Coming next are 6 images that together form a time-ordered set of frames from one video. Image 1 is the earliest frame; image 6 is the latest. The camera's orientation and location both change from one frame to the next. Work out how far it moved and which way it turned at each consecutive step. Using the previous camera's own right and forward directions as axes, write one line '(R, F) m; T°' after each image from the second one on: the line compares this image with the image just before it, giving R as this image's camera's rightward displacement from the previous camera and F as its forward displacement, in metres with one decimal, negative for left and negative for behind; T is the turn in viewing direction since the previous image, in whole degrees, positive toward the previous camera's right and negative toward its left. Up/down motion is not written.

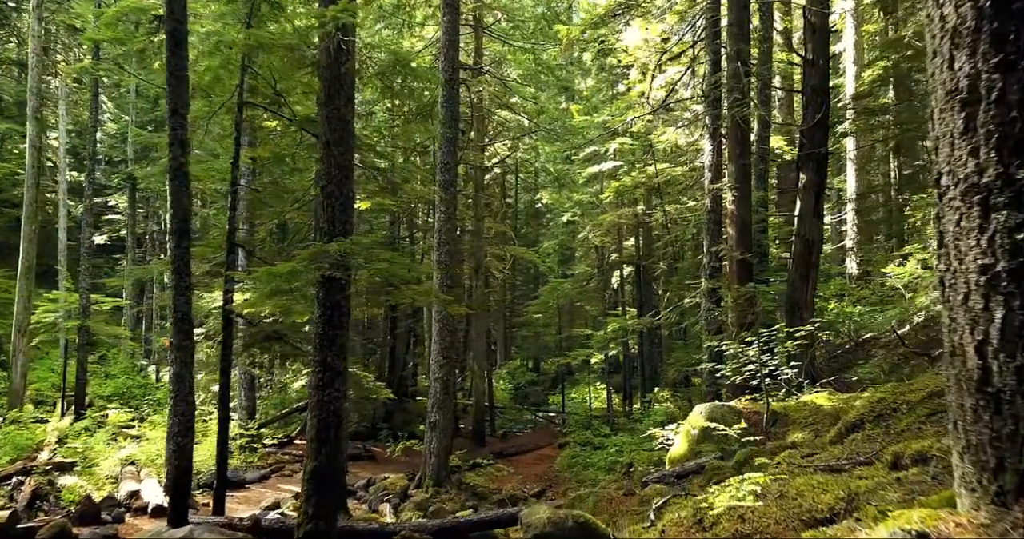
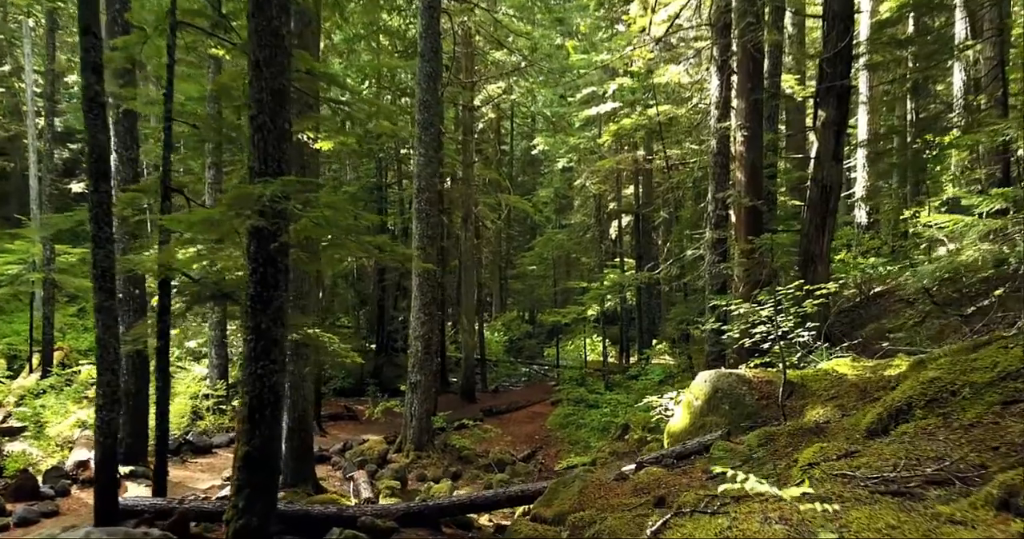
(+0.2, +1.1) m; 0°
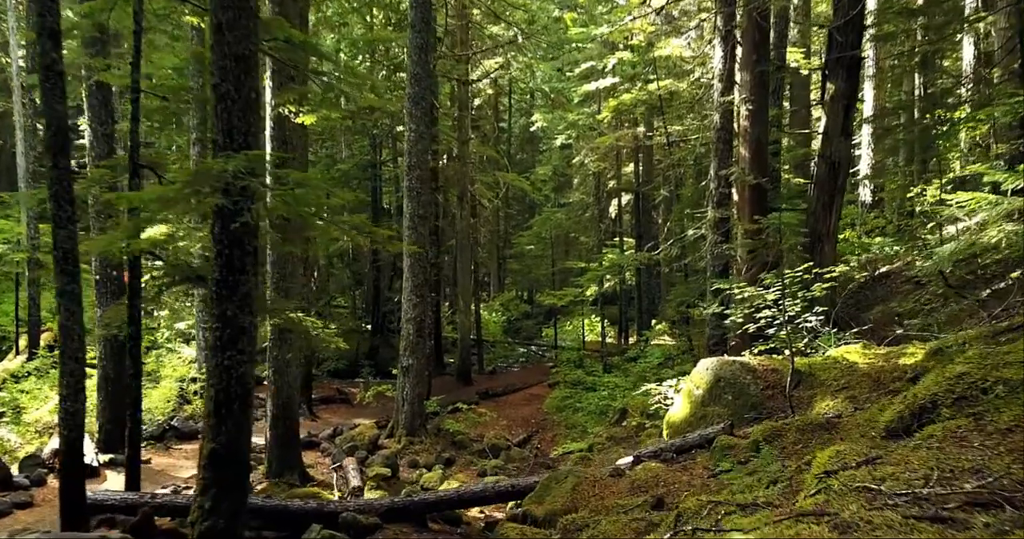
(+0.1, +0.4) m; 0°
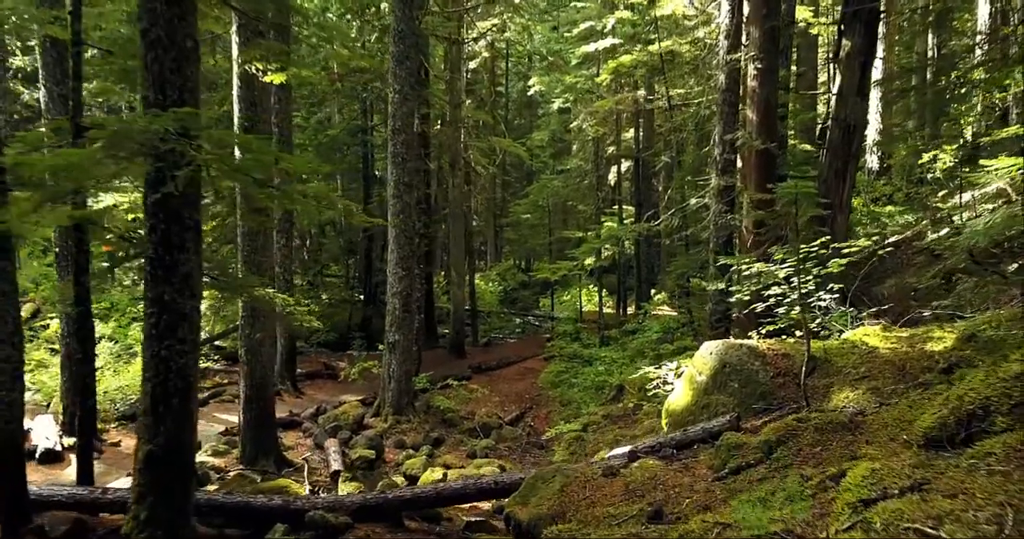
(+0.1, +0.6) m; 0°
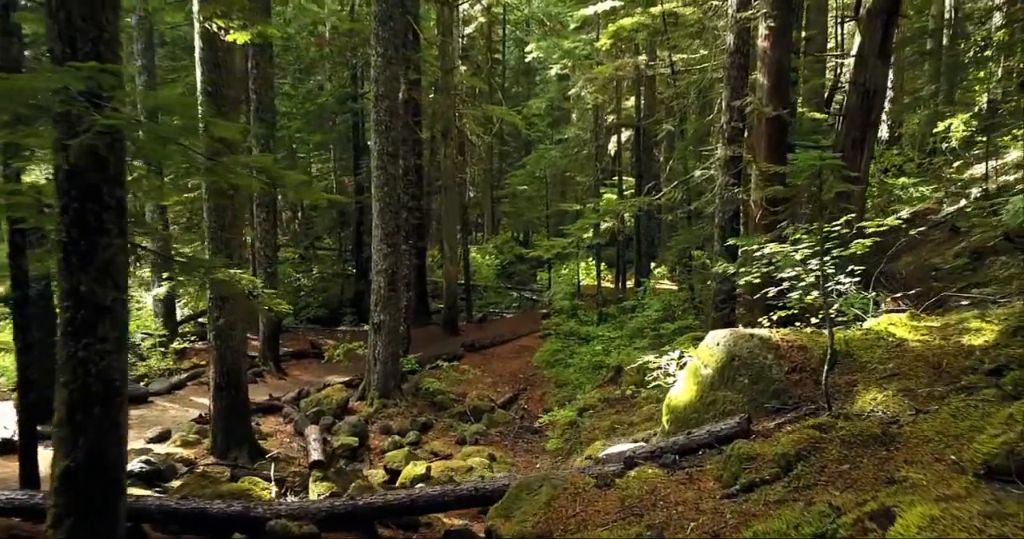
(+0.1, +0.6) m; 0°
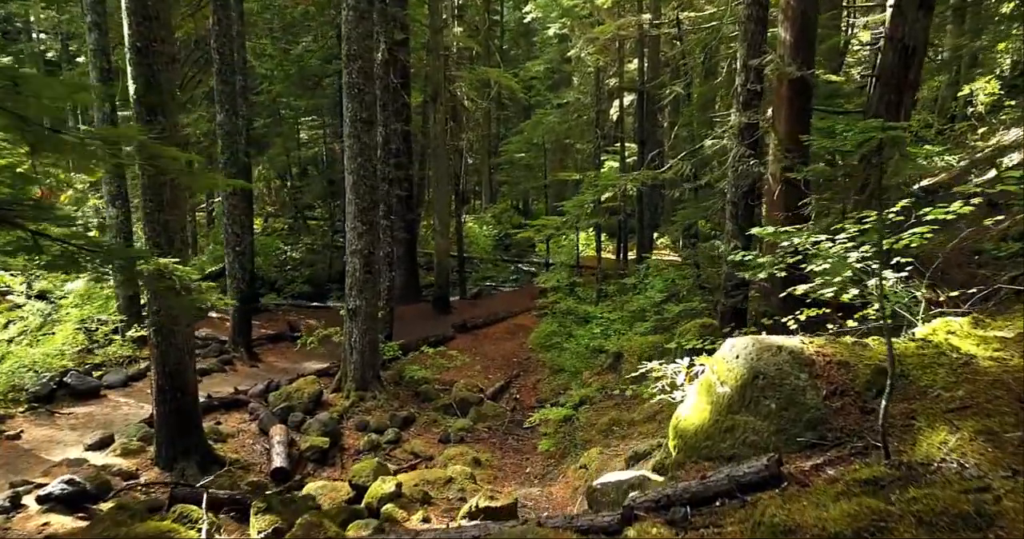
(+0.2, +1.0) m; 0°
